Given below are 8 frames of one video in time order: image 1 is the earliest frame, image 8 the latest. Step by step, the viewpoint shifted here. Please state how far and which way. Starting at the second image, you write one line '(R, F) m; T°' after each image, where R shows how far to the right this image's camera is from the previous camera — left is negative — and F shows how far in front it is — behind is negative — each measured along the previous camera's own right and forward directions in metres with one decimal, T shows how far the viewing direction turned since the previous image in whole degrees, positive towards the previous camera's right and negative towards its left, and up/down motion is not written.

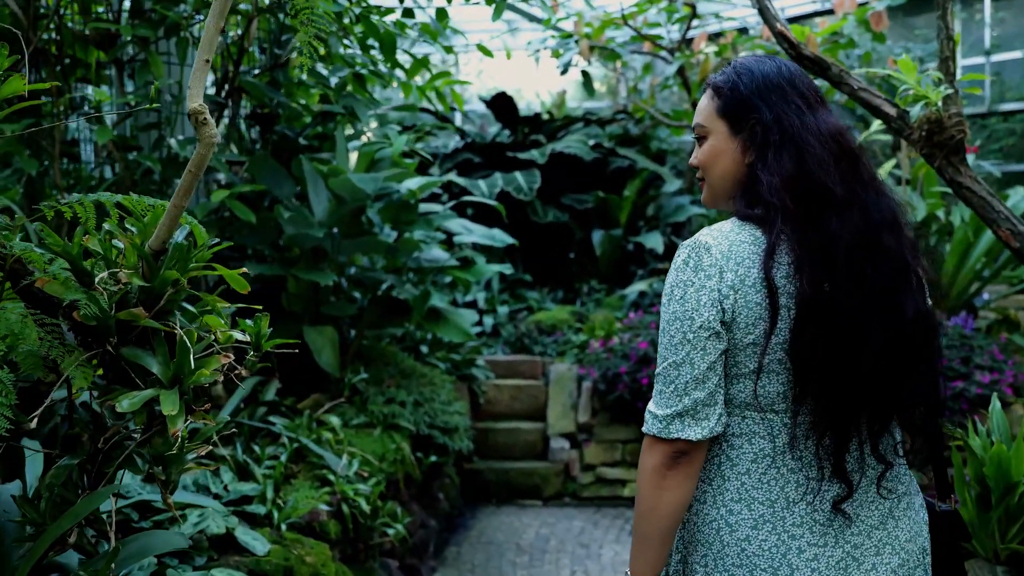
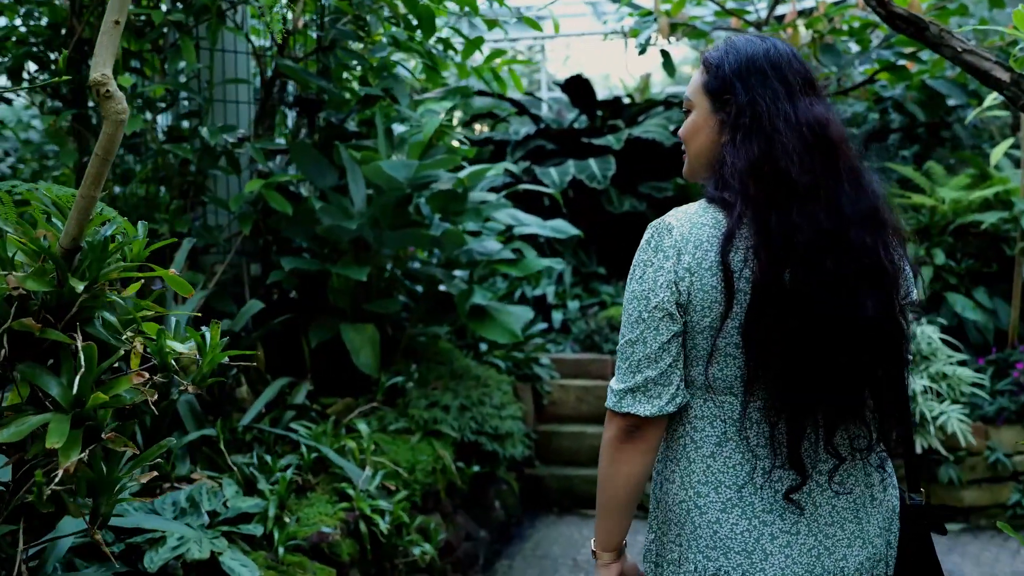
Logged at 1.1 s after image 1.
(+0.2, +0.3) m; -6°
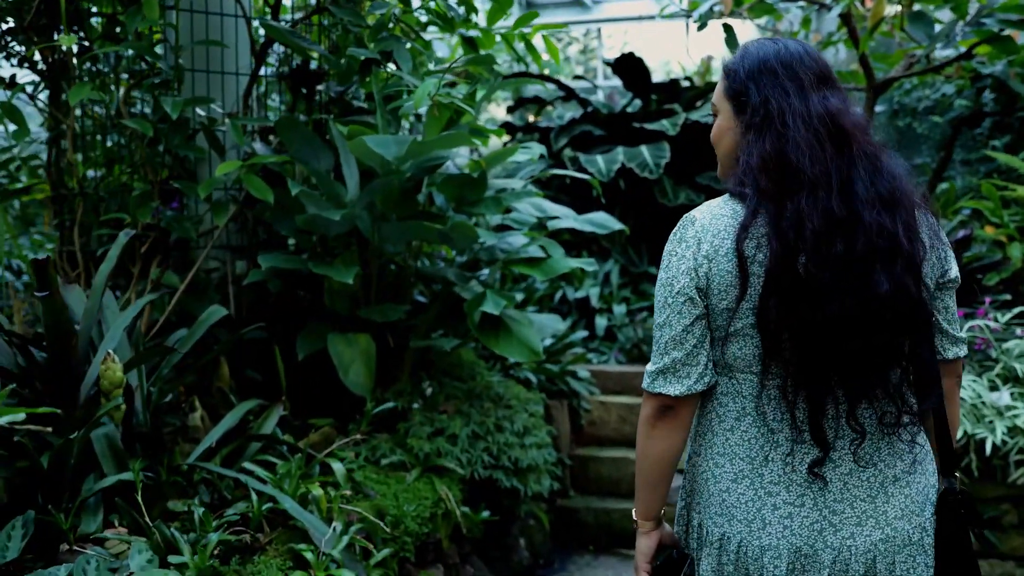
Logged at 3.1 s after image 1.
(+0.1, +0.5) m; -4°
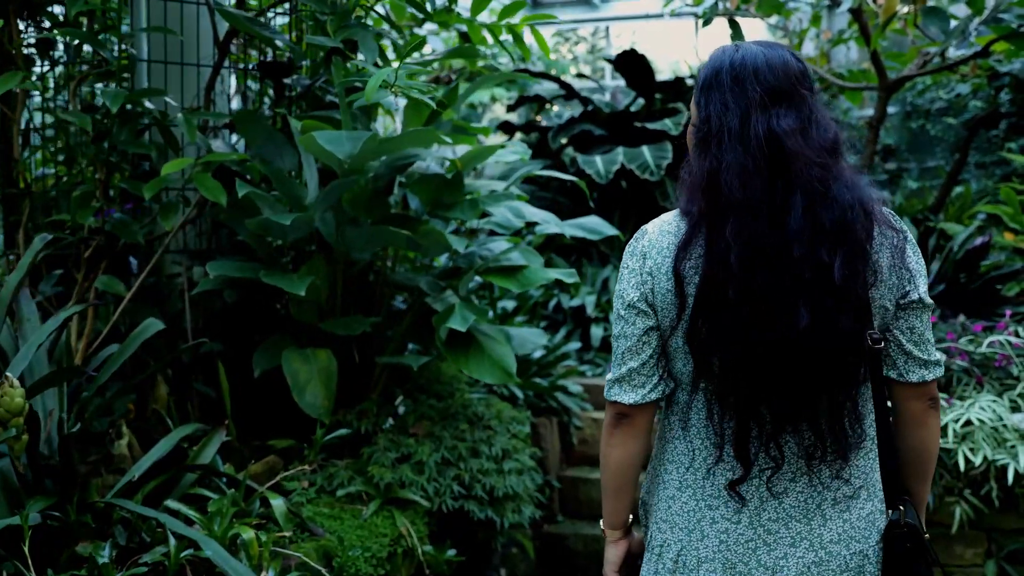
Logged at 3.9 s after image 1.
(+0.1, +0.2) m; -1°
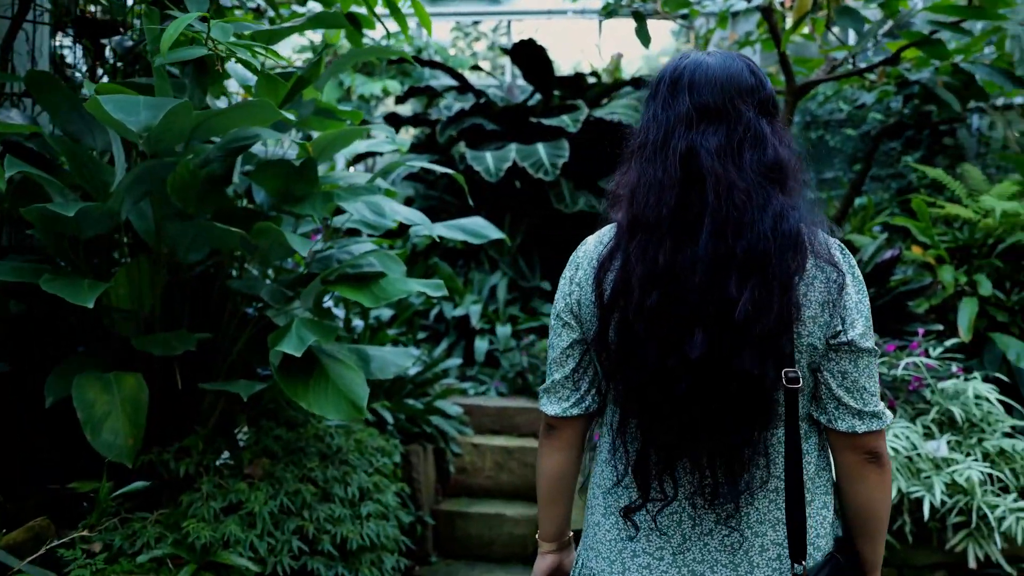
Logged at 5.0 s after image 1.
(+0.1, +0.4) m; +6°
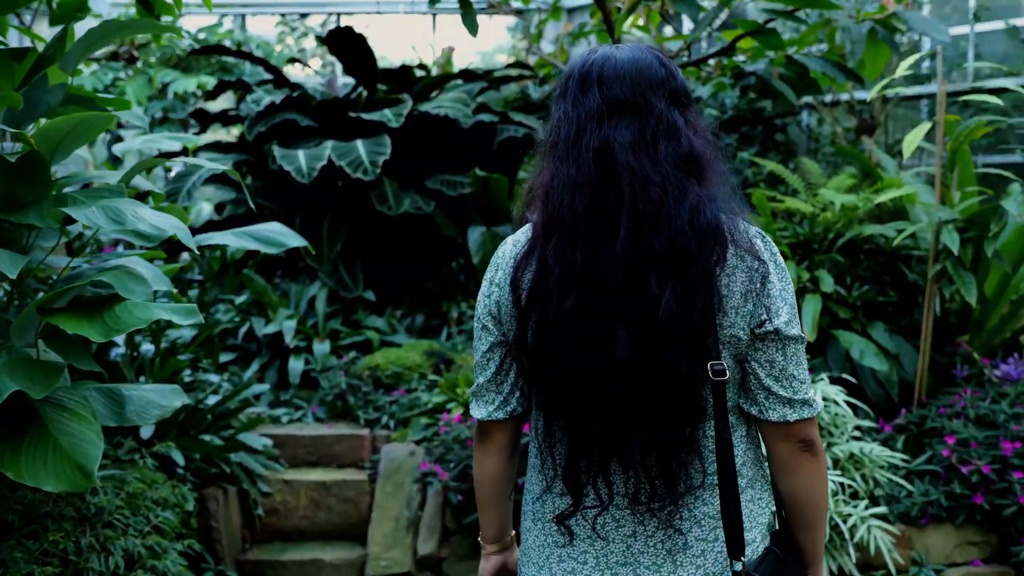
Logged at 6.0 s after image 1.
(+0.1, +0.3) m; +9°
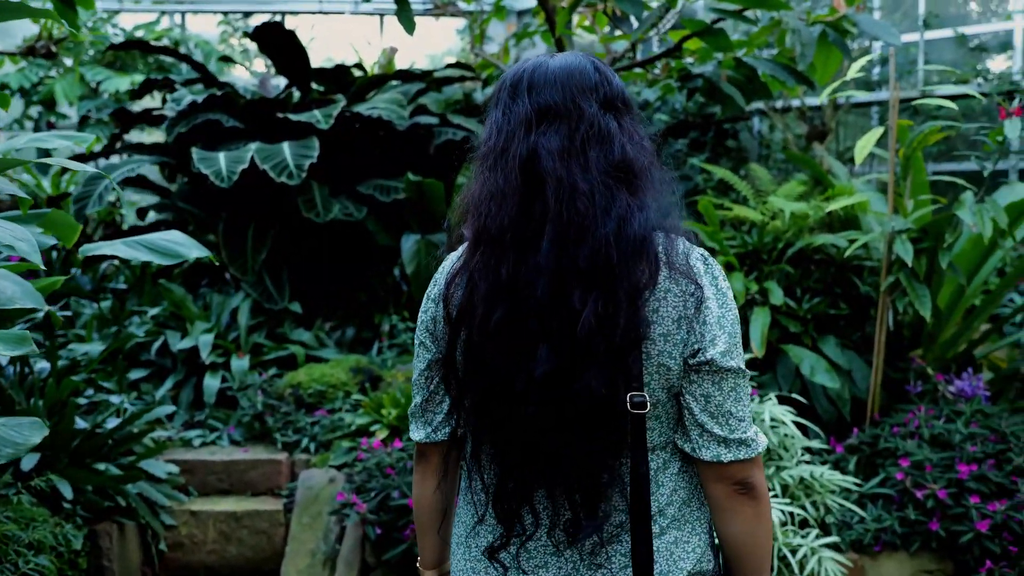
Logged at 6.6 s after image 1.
(+0.1, +0.2) m; +3°
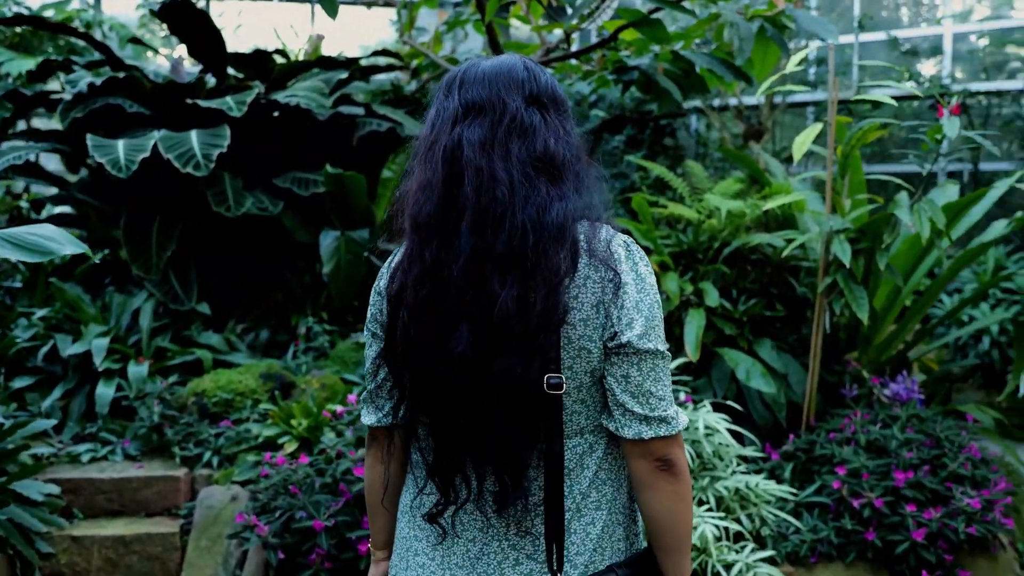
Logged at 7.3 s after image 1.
(0.0, +0.2) m; +4°
